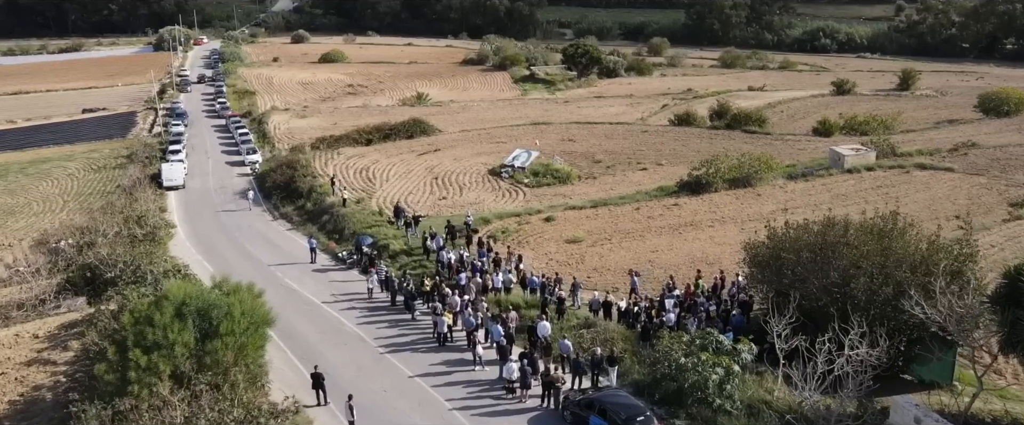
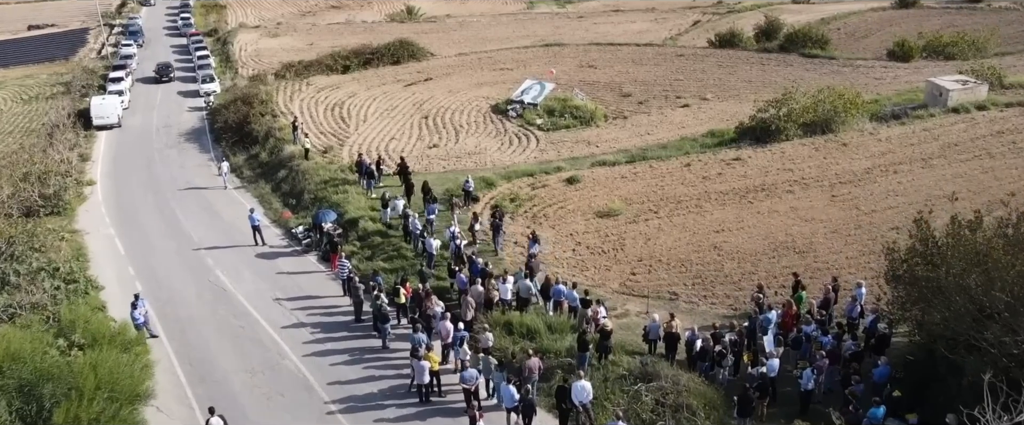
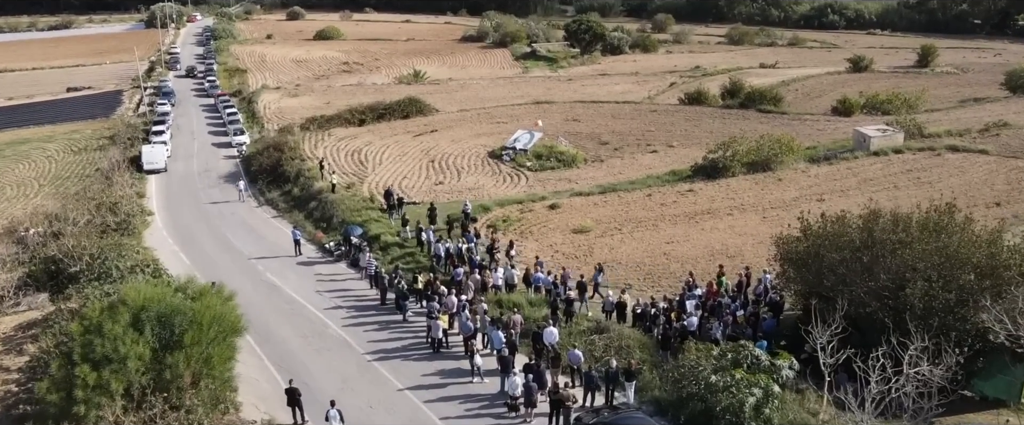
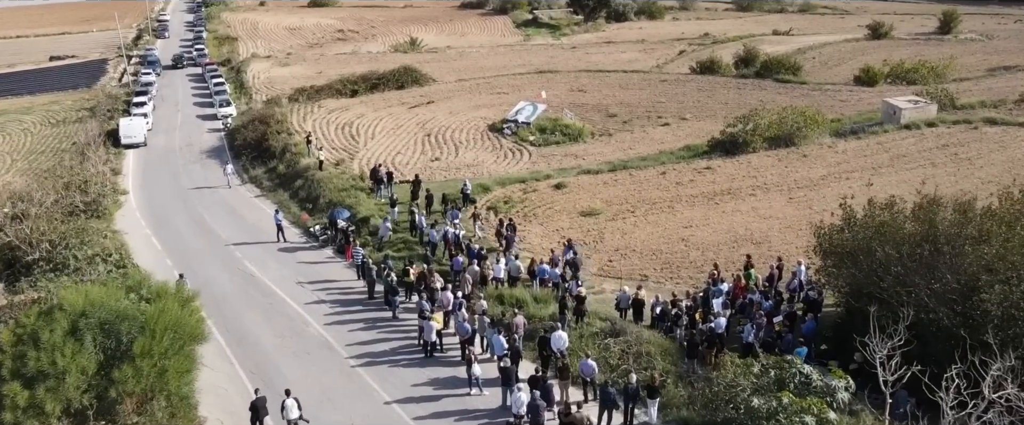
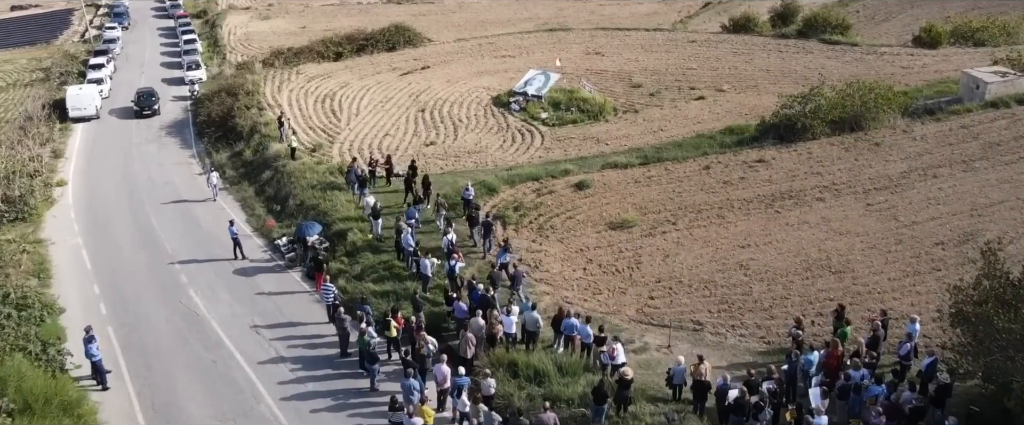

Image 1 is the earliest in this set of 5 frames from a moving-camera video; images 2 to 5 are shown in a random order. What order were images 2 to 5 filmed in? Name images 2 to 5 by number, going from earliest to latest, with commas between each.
3, 4, 2, 5
